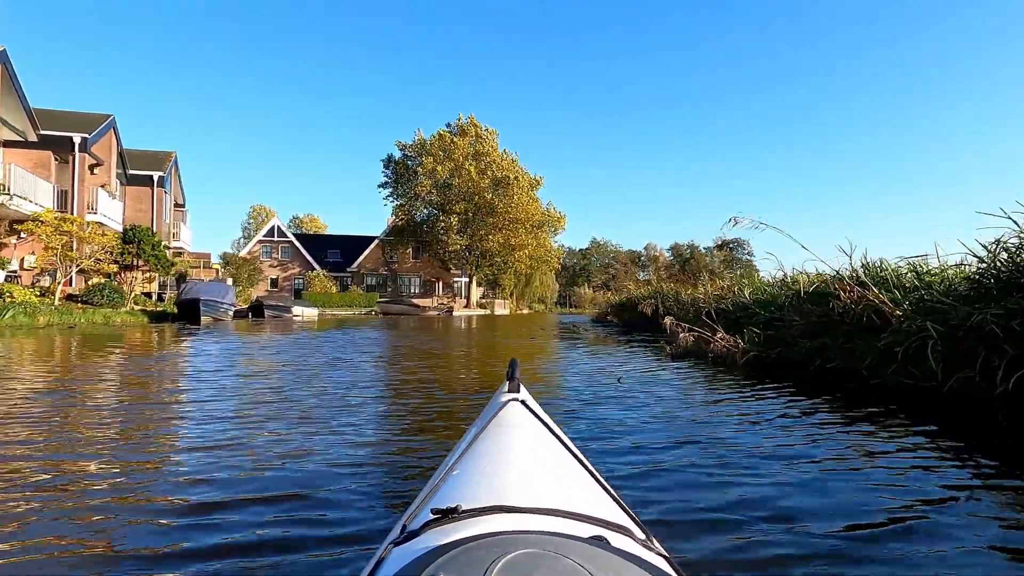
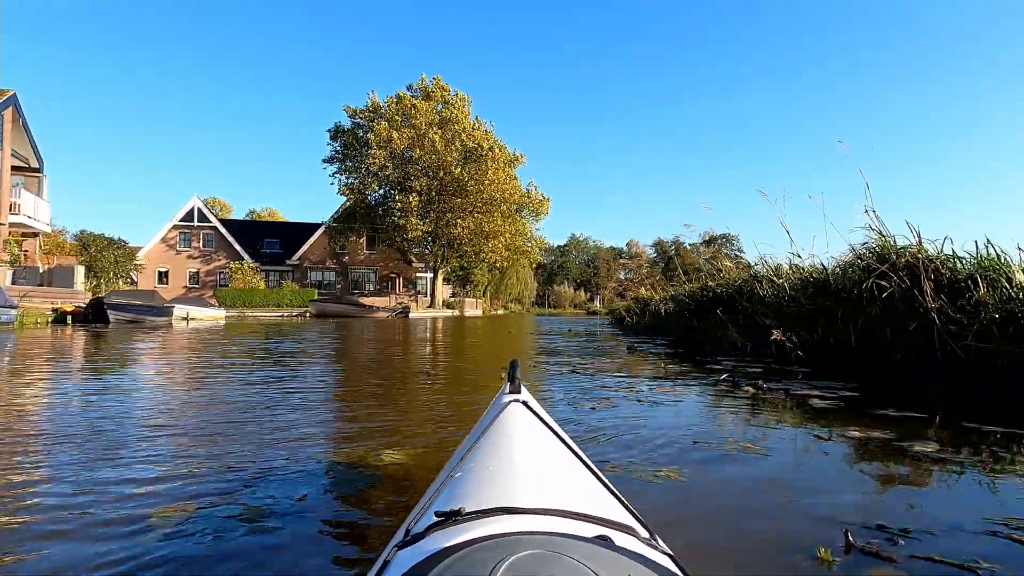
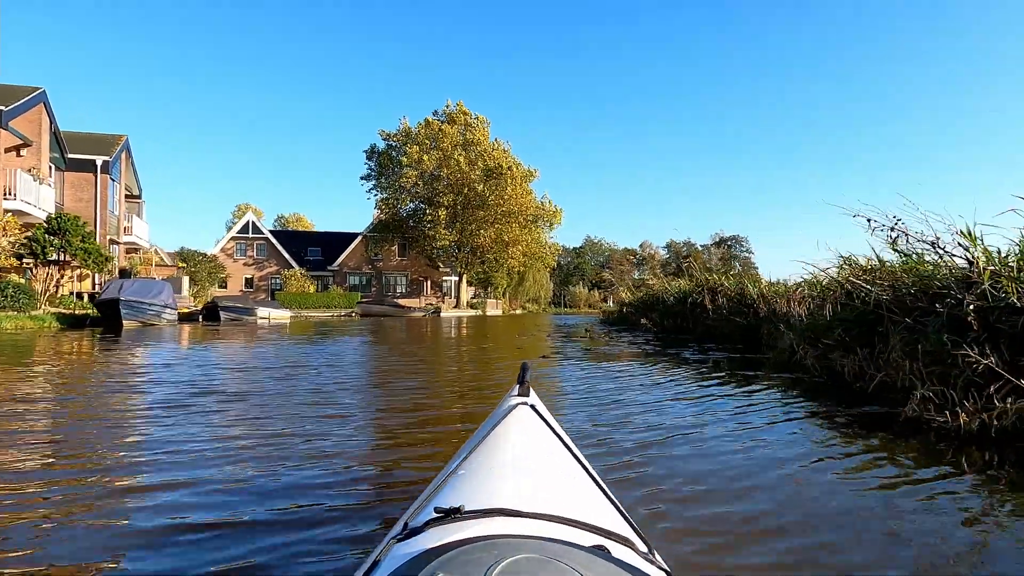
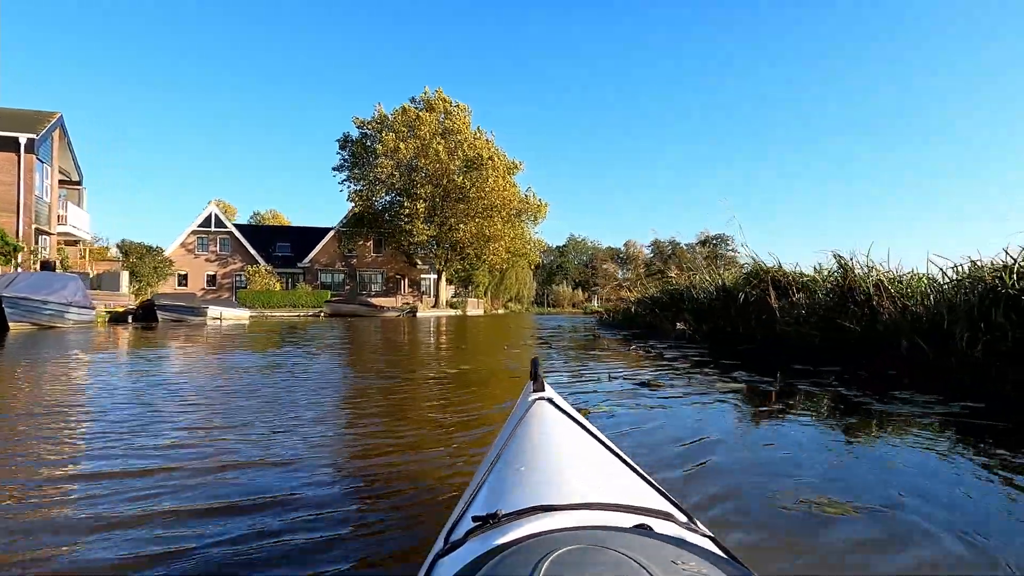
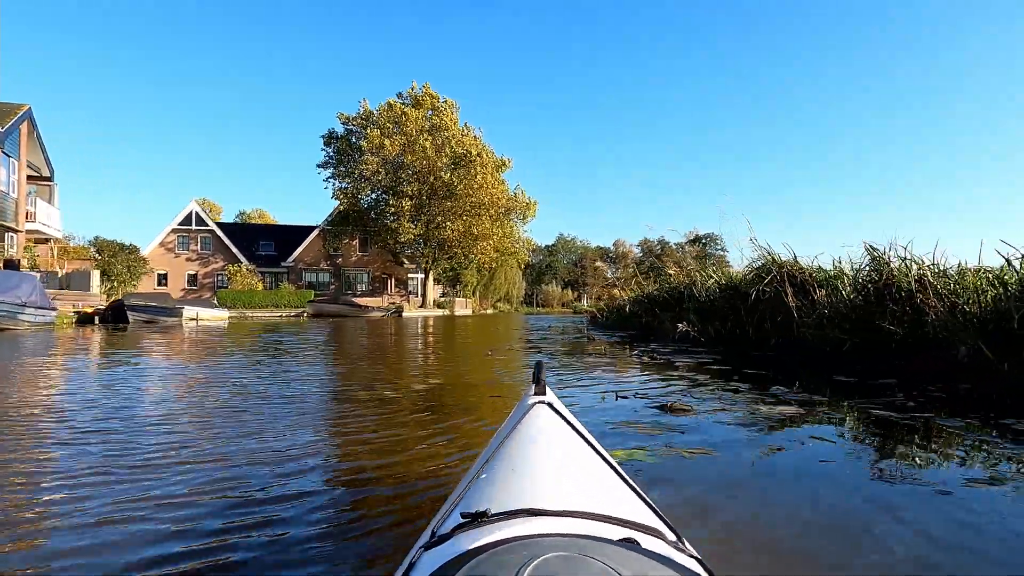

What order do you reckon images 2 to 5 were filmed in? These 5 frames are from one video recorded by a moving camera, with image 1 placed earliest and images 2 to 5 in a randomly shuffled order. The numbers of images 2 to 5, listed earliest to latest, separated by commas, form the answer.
3, 4, 5, 2
